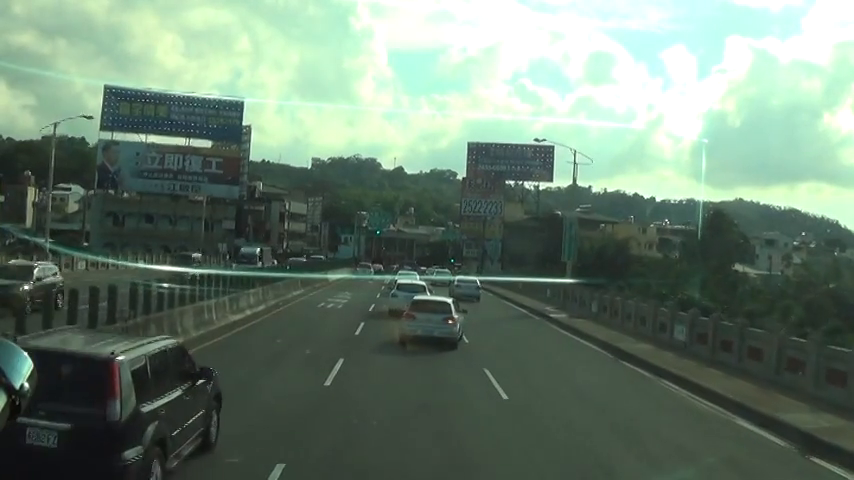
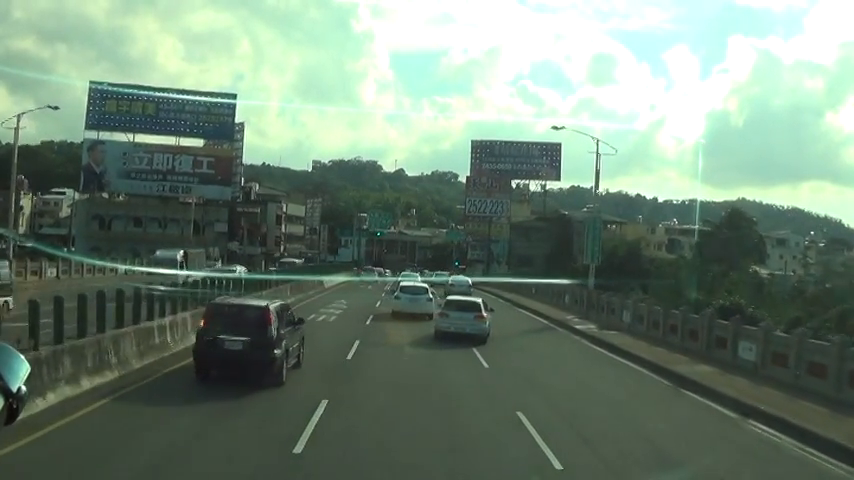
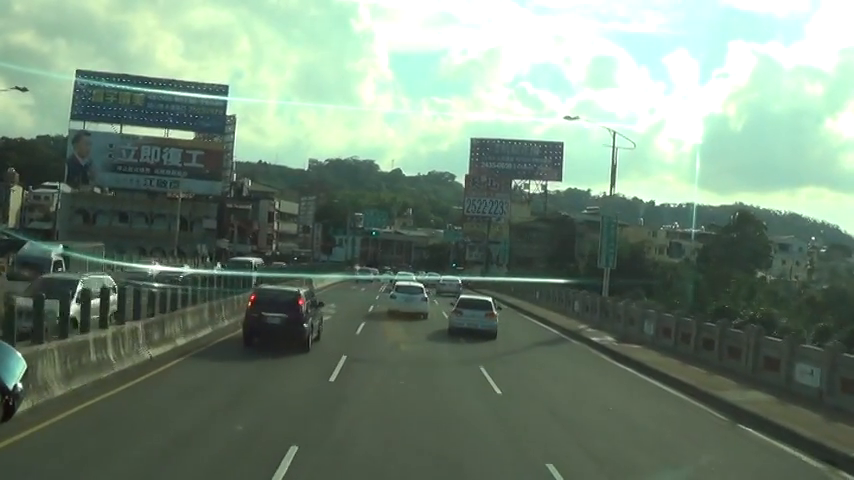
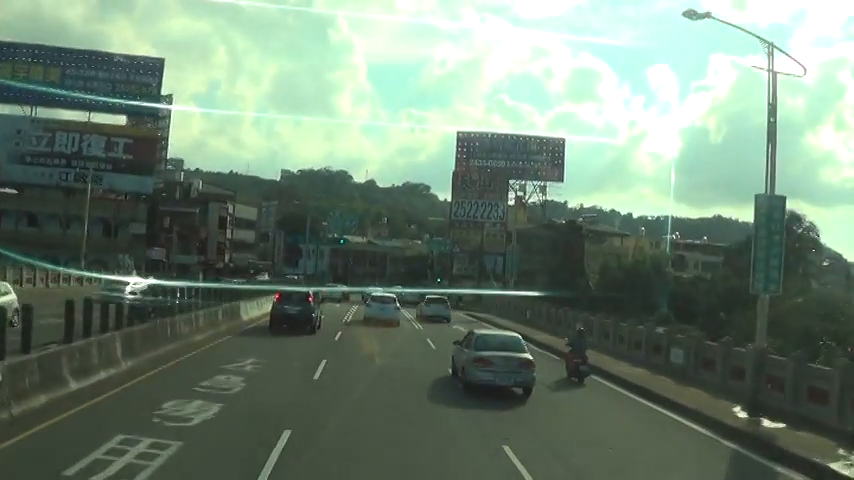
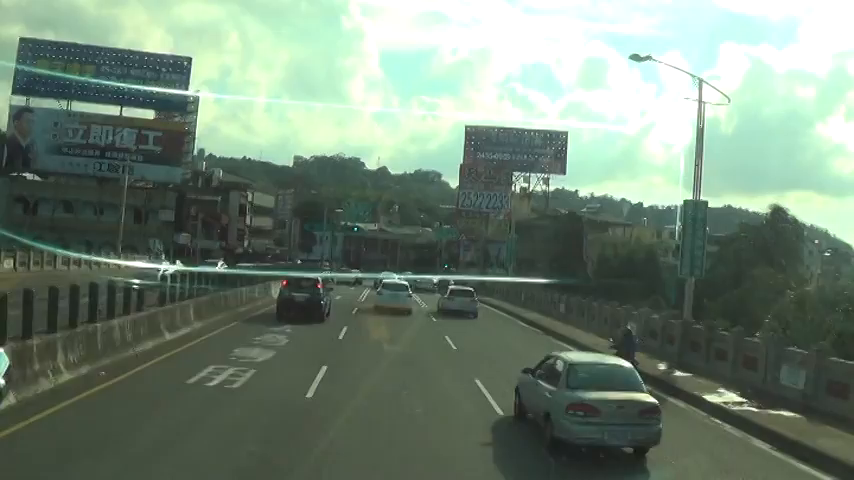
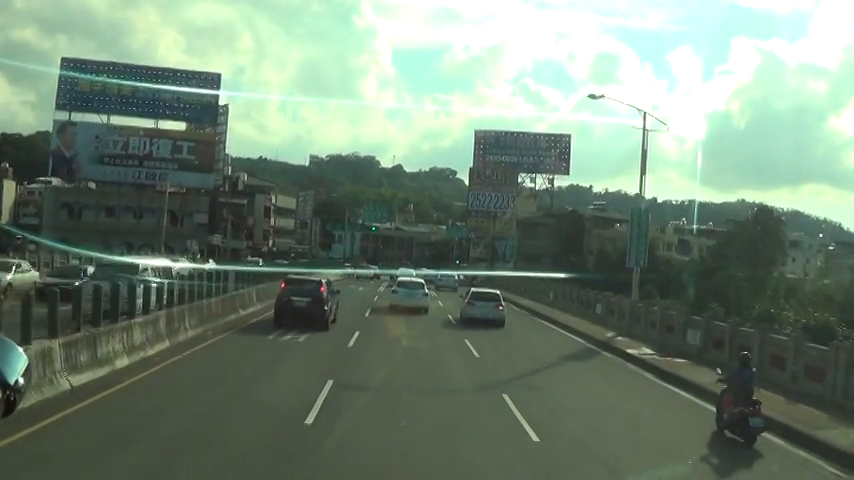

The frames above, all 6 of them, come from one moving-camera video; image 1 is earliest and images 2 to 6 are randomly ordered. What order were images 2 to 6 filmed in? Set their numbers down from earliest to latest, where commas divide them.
2, 3, 6, 5, 4
